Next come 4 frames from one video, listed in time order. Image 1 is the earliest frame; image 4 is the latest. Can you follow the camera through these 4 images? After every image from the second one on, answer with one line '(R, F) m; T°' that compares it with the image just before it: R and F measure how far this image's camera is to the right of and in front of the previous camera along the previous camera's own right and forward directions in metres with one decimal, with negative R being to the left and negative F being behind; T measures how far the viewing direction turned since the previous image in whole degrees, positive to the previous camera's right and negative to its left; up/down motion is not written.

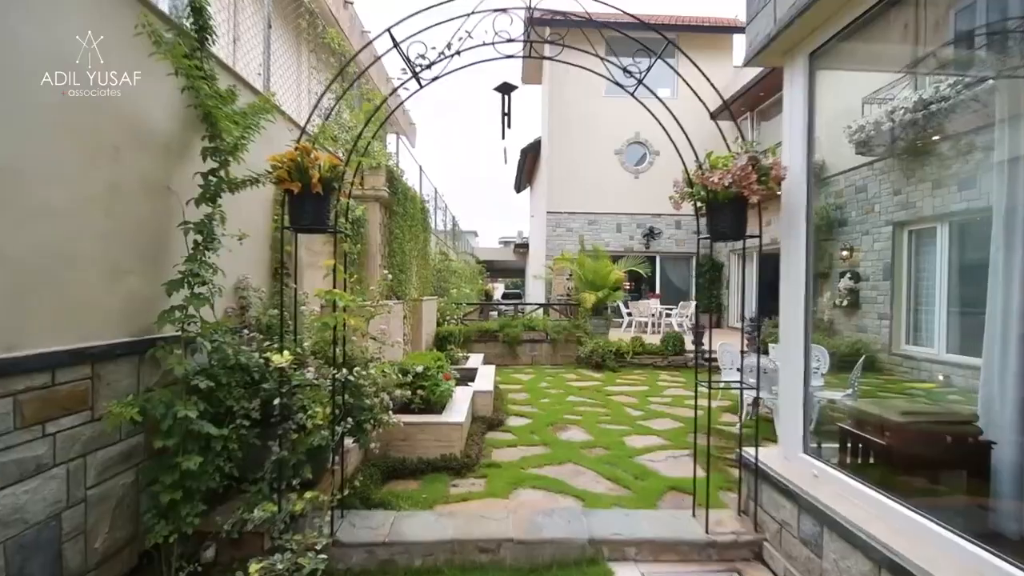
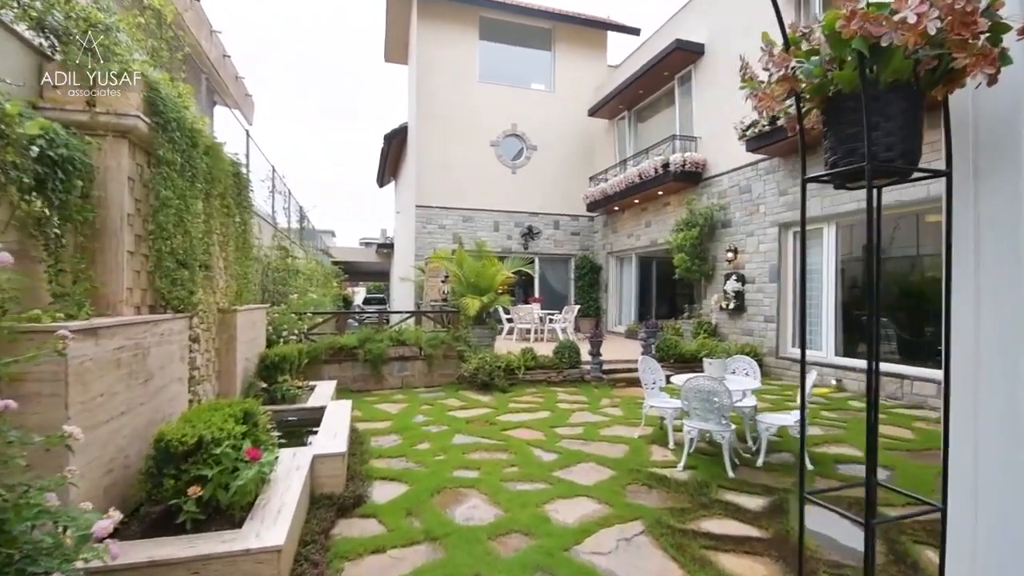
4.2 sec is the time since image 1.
(0.0, +1.6) m; +16°
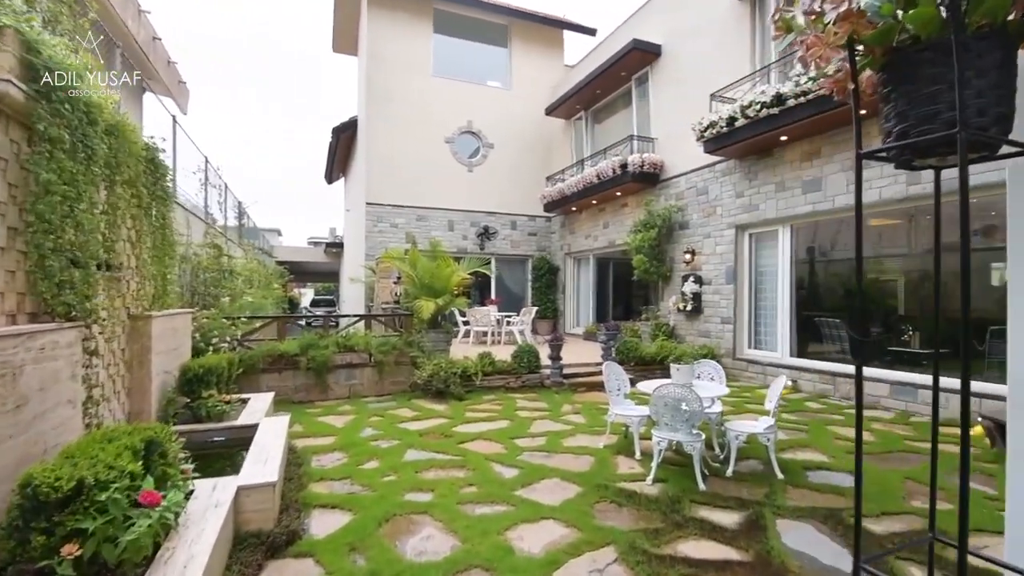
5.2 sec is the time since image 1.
(0.0, +0.3) m; +5°
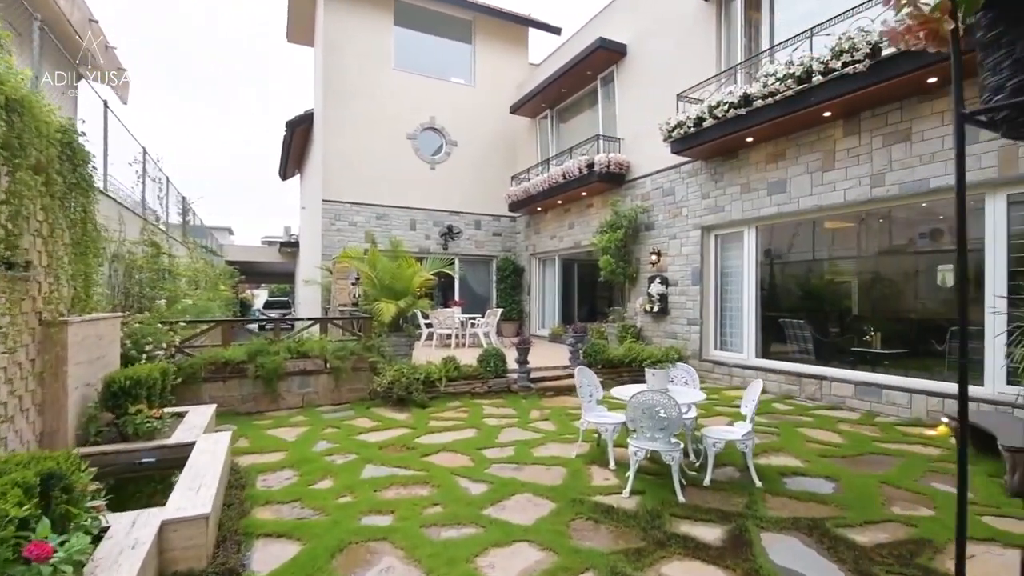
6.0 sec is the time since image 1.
(0.0, +0.3) m; +4°
